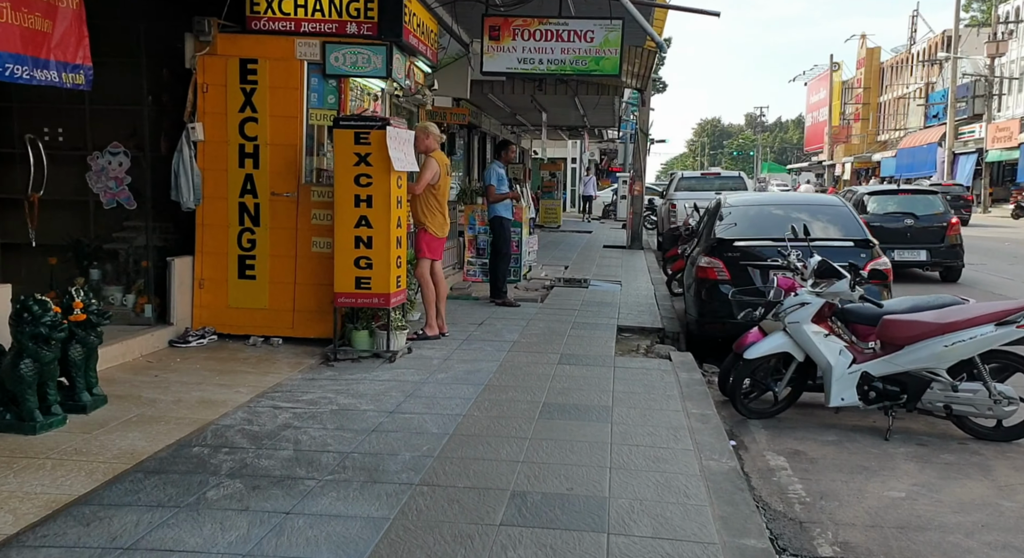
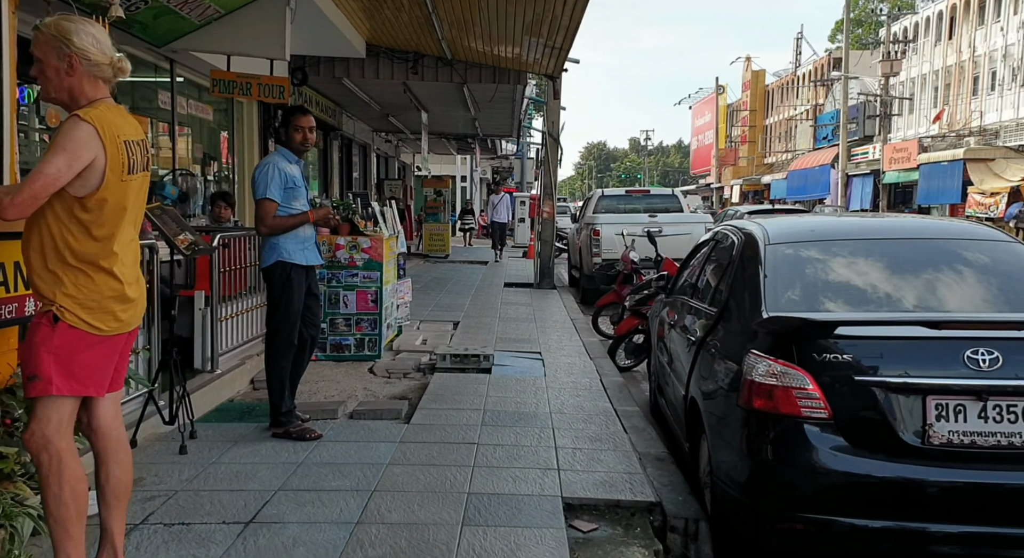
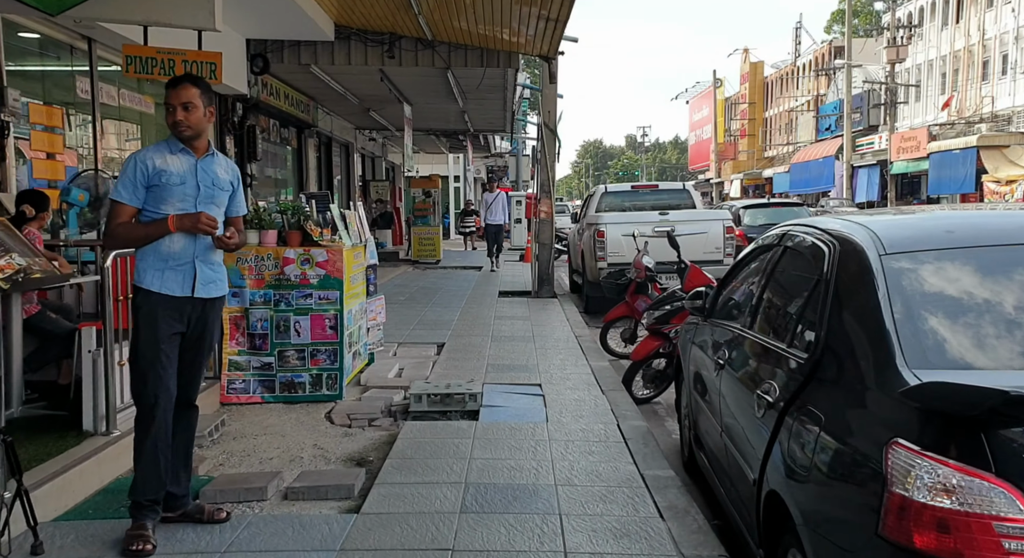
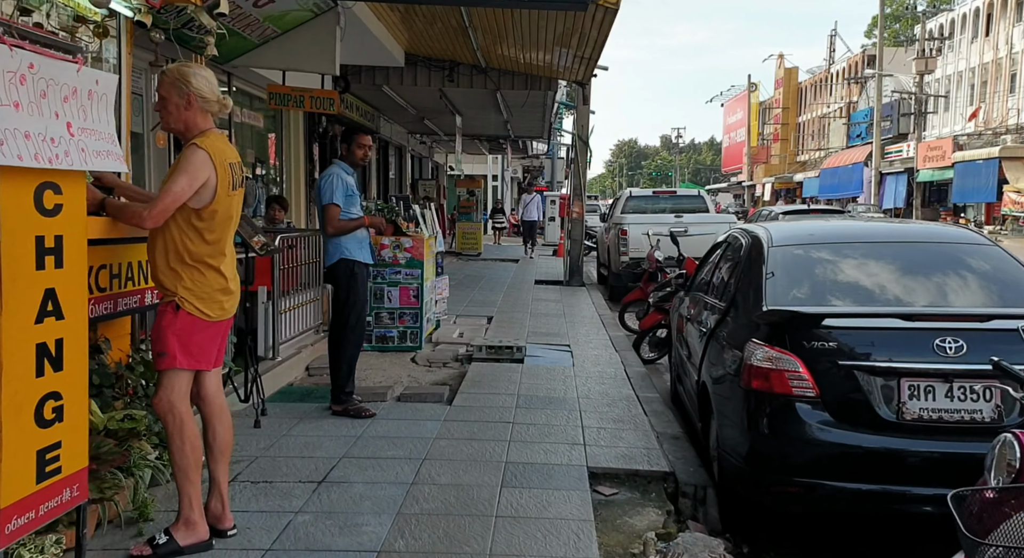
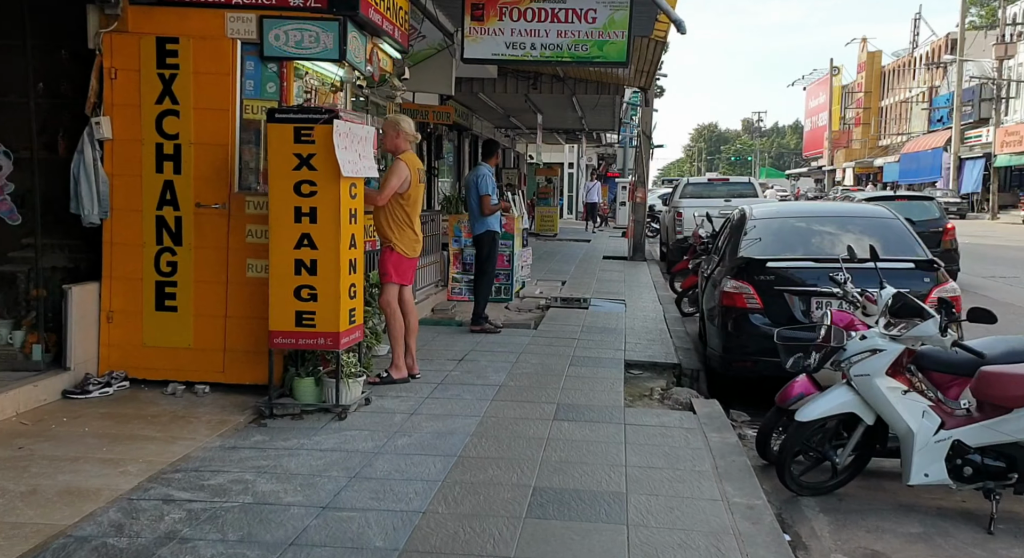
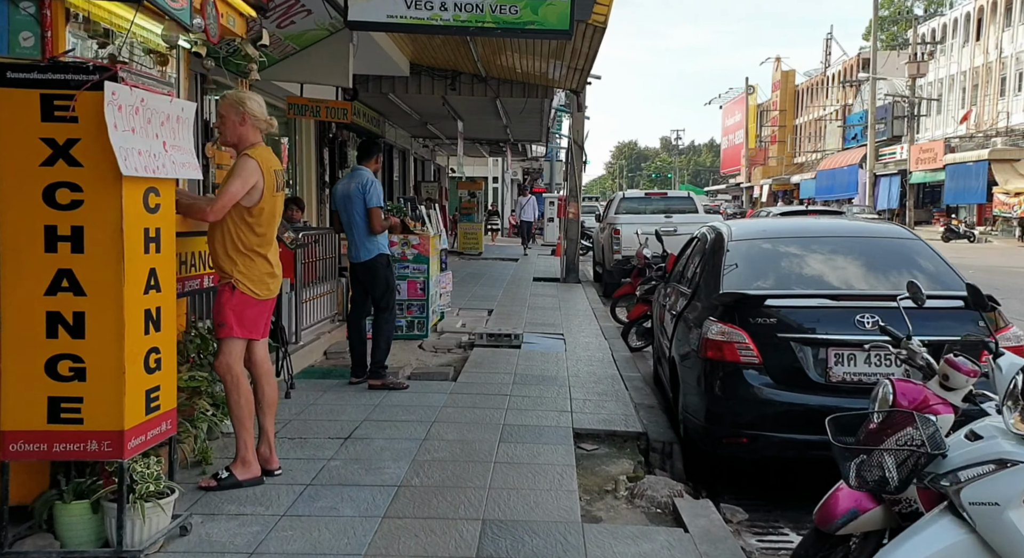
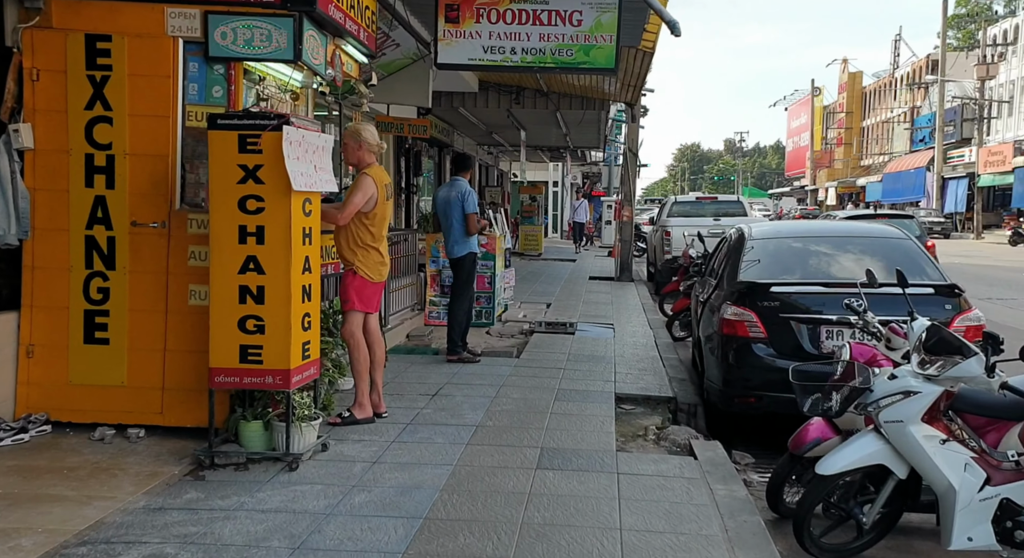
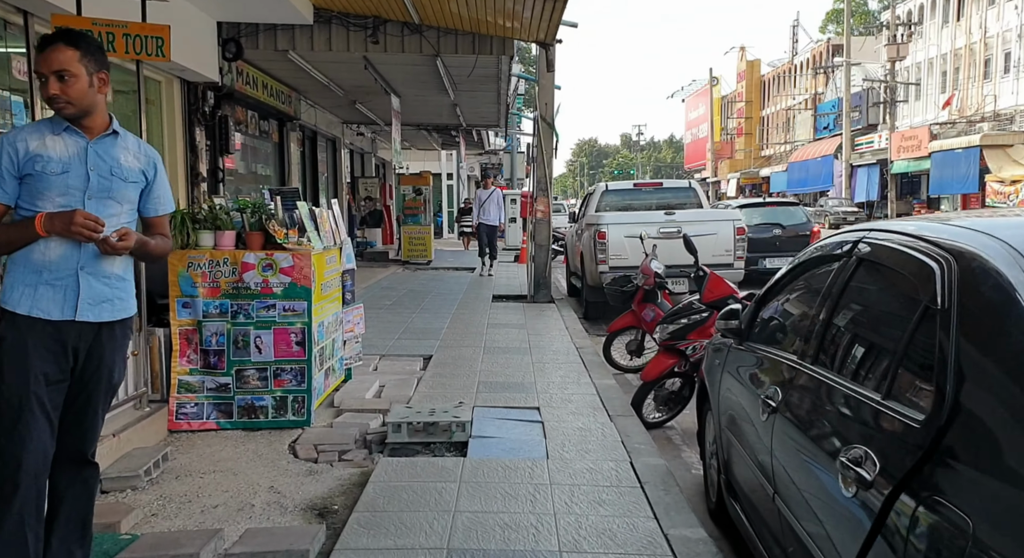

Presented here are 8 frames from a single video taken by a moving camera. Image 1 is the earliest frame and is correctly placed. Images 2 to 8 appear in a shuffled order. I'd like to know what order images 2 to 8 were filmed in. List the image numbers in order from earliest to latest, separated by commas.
5, 7, 6, 4, 2, 3, 8
